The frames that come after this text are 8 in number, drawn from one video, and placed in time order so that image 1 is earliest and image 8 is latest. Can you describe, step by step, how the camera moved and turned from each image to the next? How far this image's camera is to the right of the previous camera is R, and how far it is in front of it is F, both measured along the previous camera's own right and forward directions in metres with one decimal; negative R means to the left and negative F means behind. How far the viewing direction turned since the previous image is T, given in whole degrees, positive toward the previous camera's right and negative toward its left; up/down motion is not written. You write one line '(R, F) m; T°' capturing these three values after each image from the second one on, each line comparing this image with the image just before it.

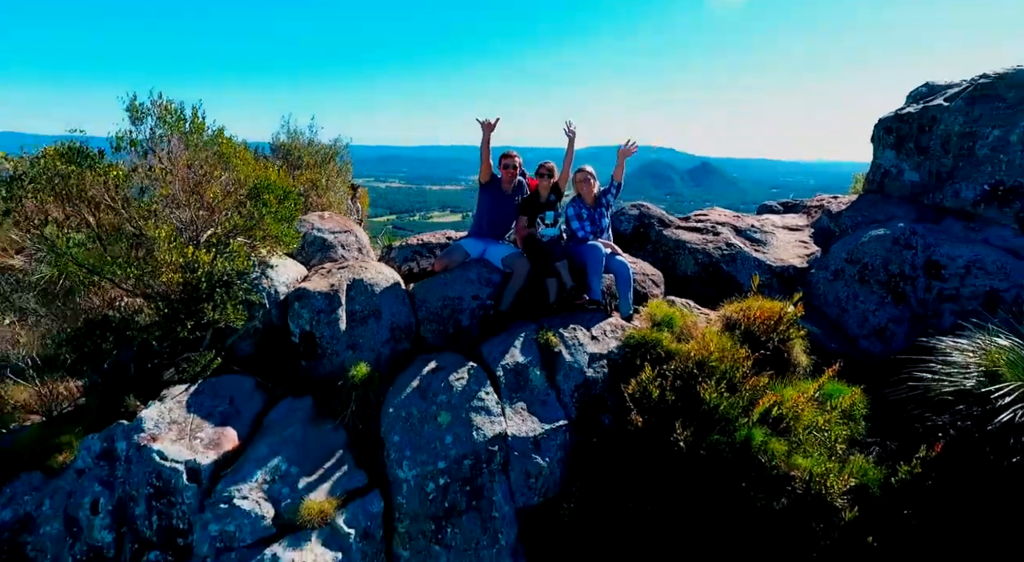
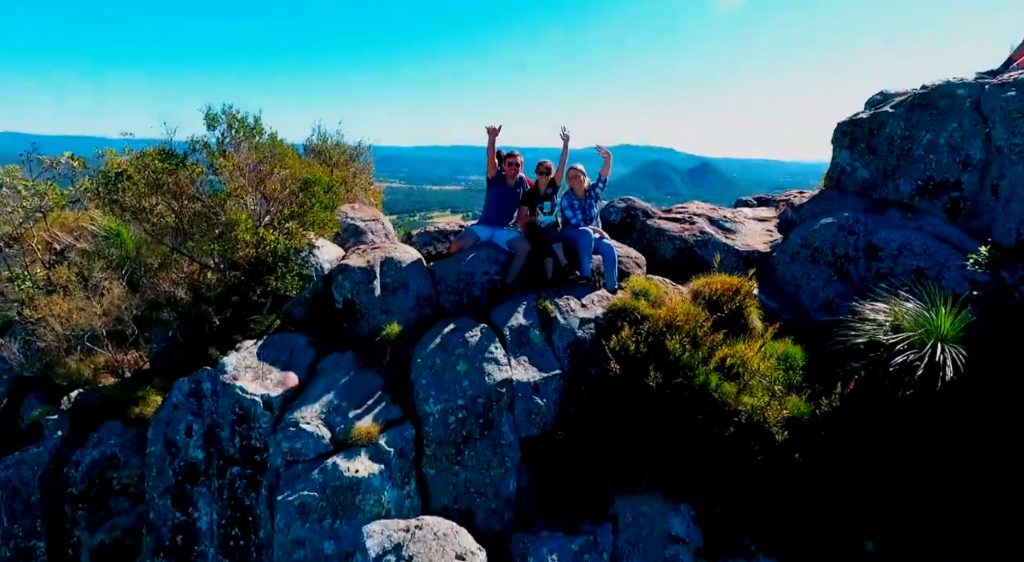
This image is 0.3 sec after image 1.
(0.0, -1.7) m; 0°
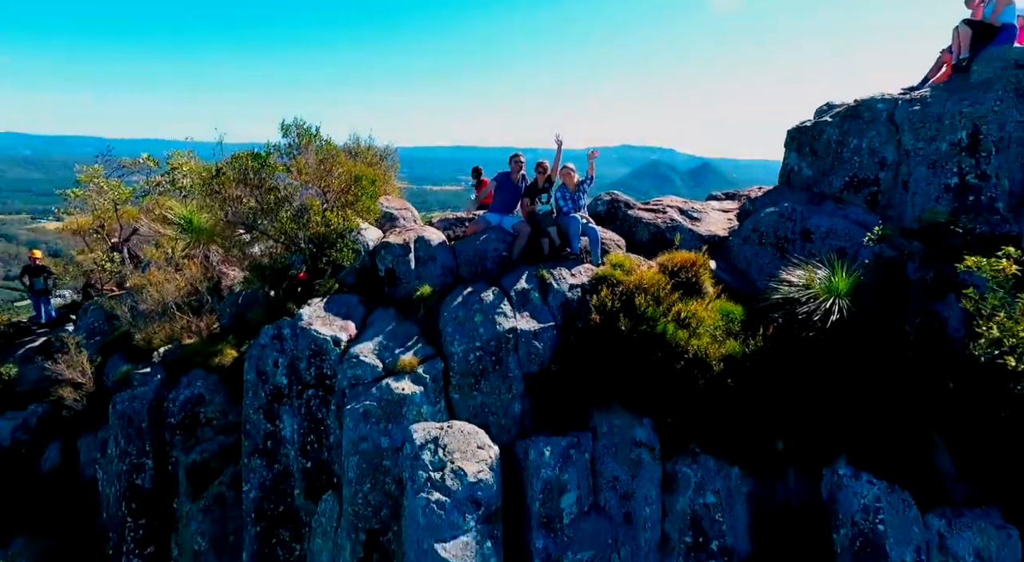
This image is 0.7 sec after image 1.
(-0.1, -2.7) m; 0°
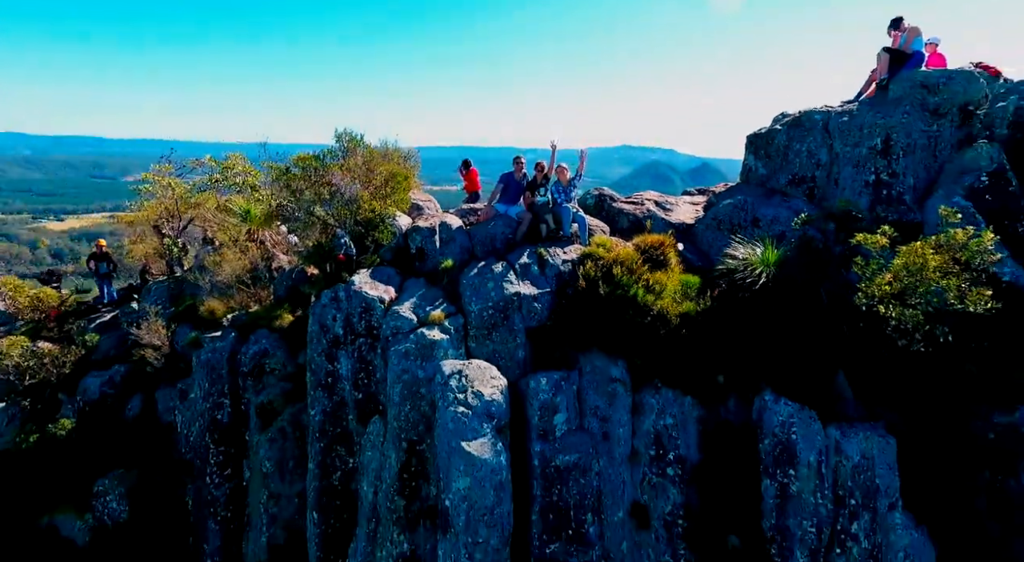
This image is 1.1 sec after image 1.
(-0.1, -3.1) m; 0°
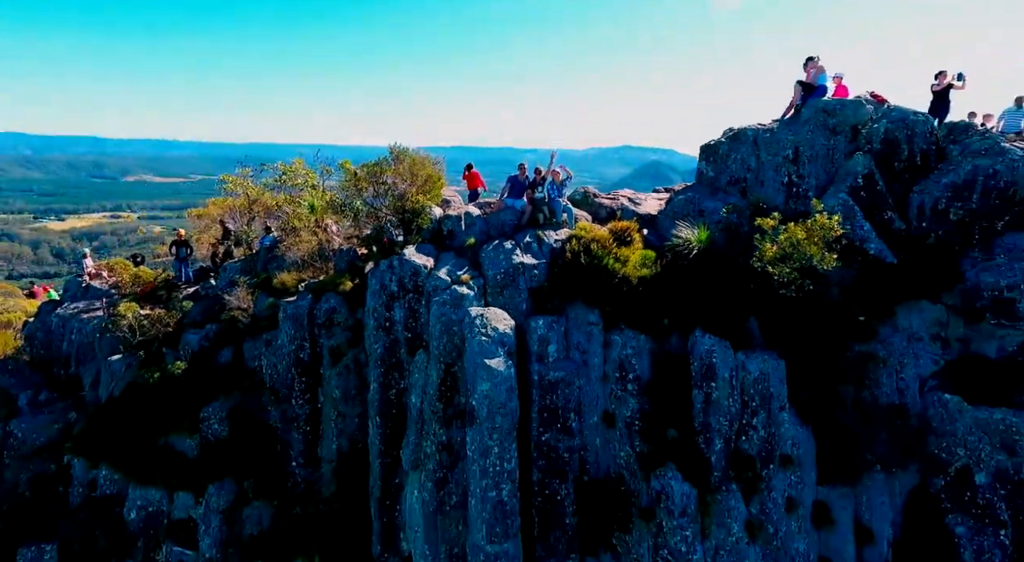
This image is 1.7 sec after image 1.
(-0.2, -5.5) m; 0°
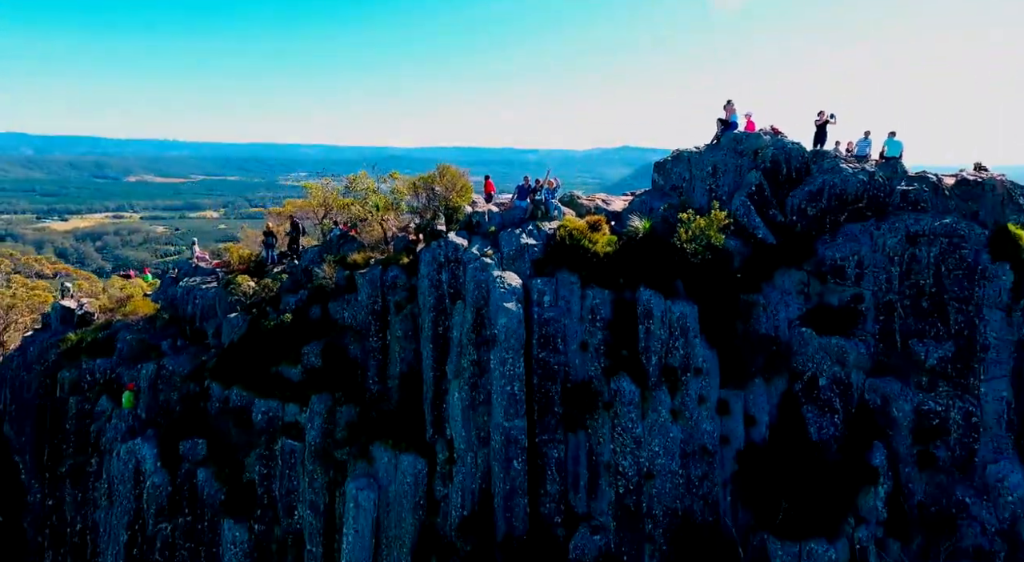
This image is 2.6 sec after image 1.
(-0.4, -9.7) m; 0°
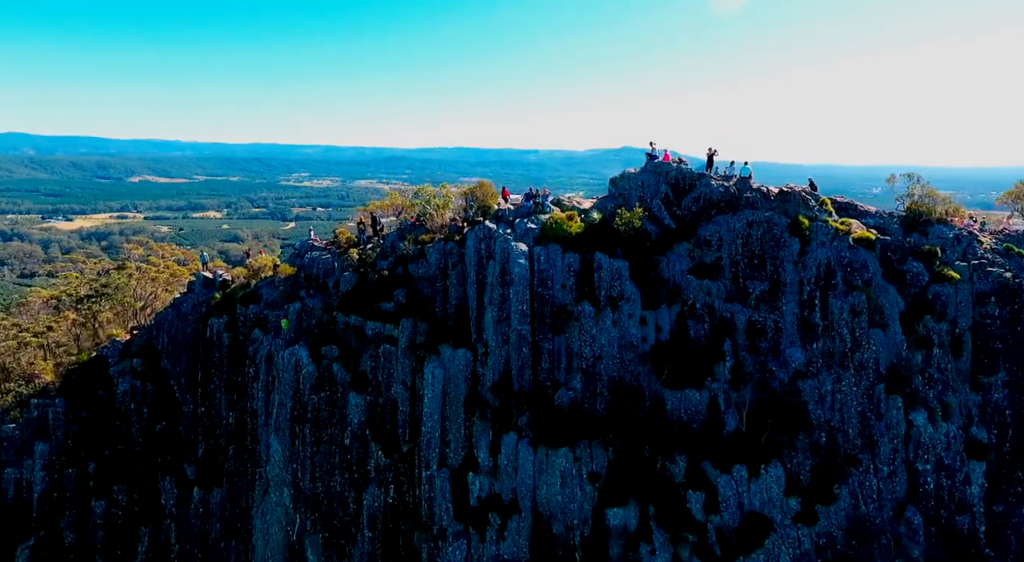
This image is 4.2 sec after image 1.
(-0.8, -20.9) m; 0°
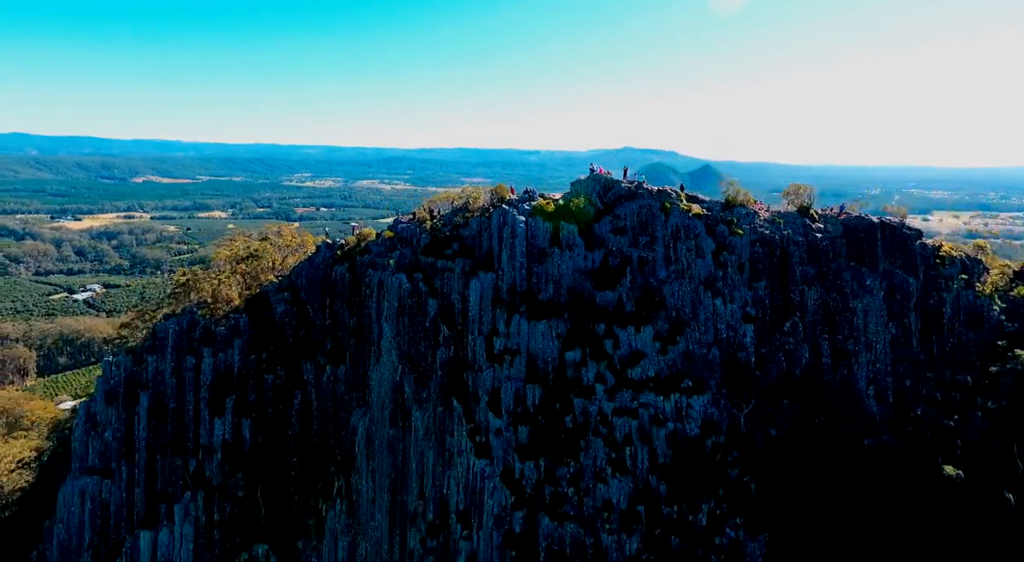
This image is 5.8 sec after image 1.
(-0.7, -43.8) m; 0°
